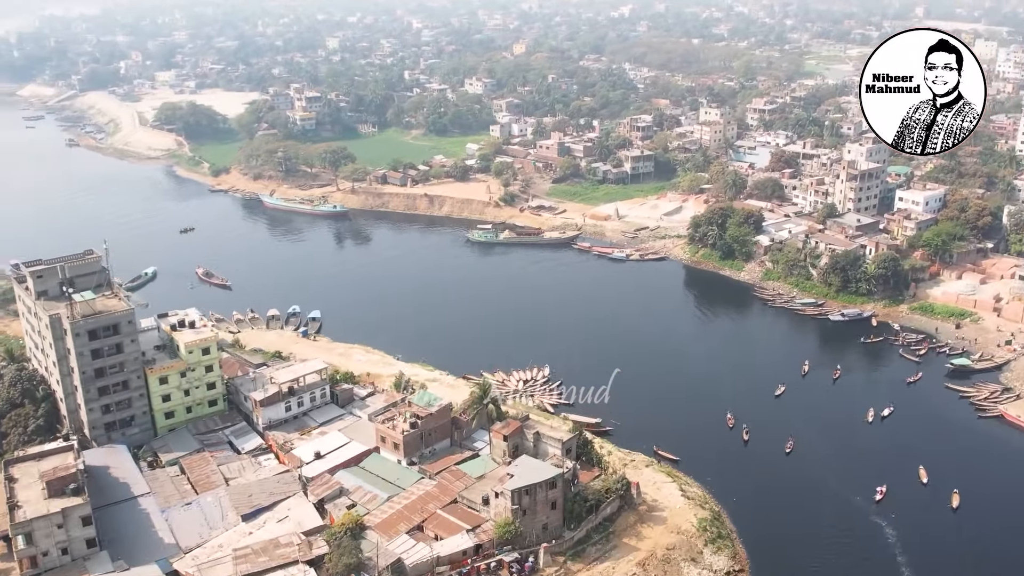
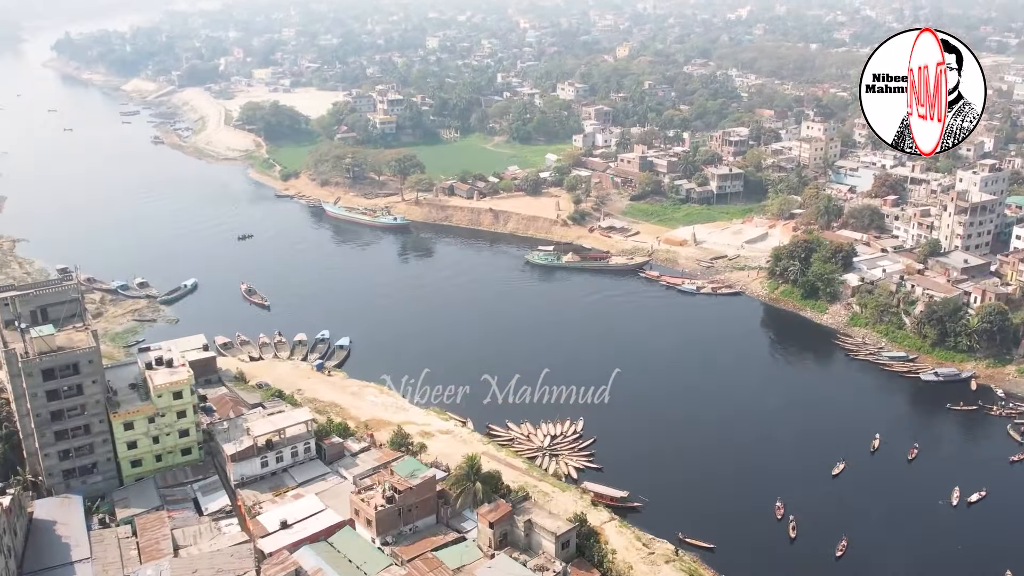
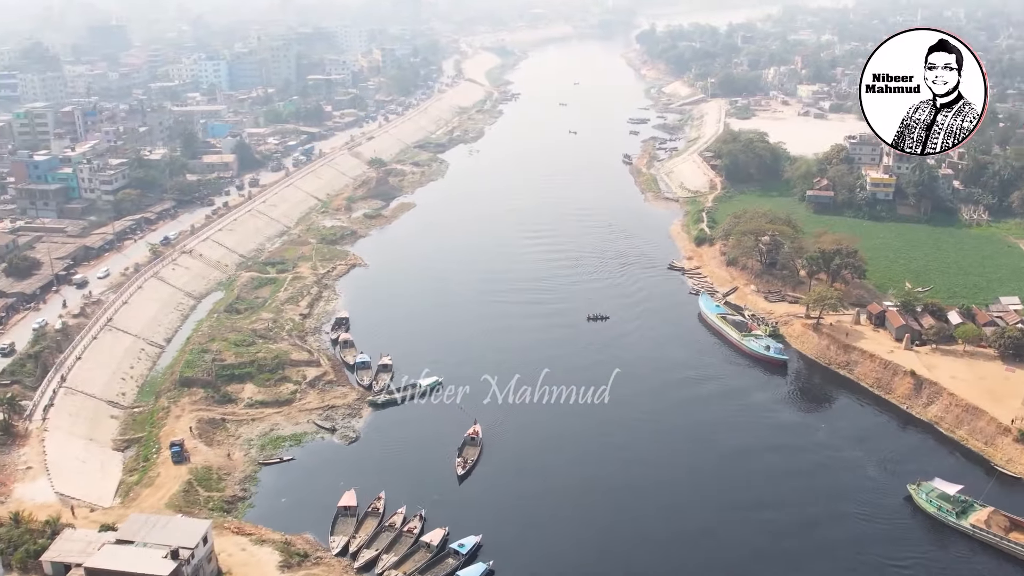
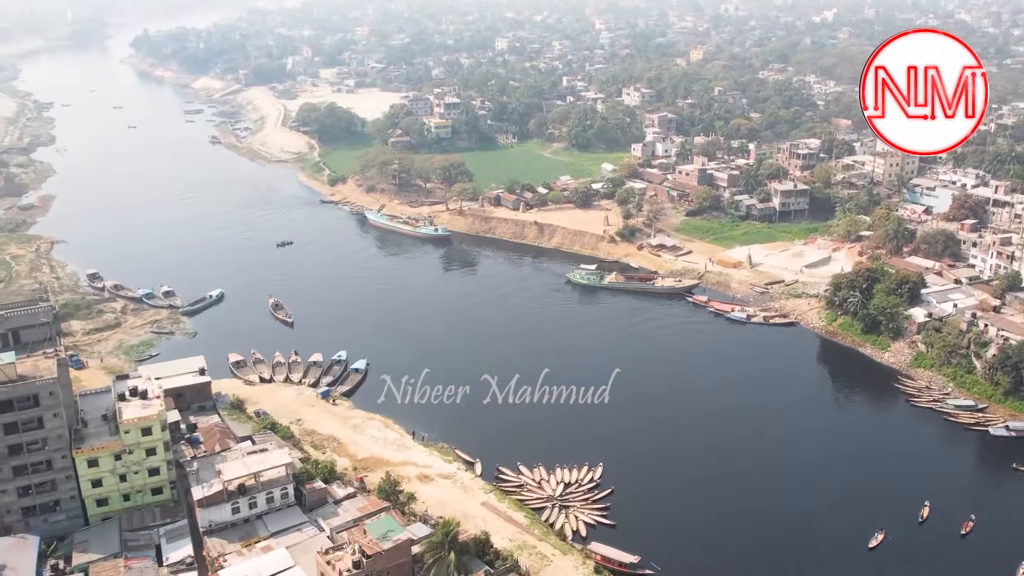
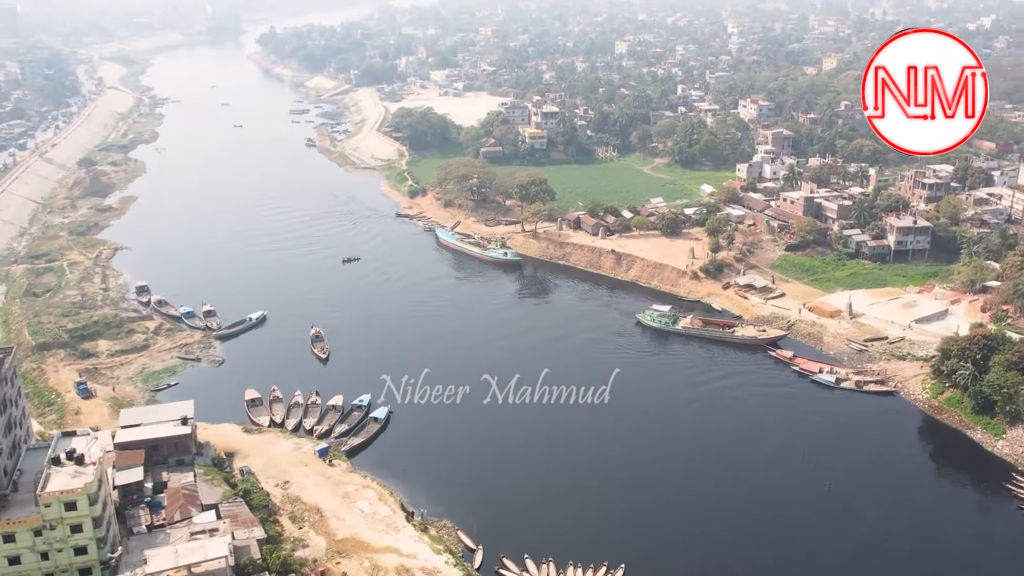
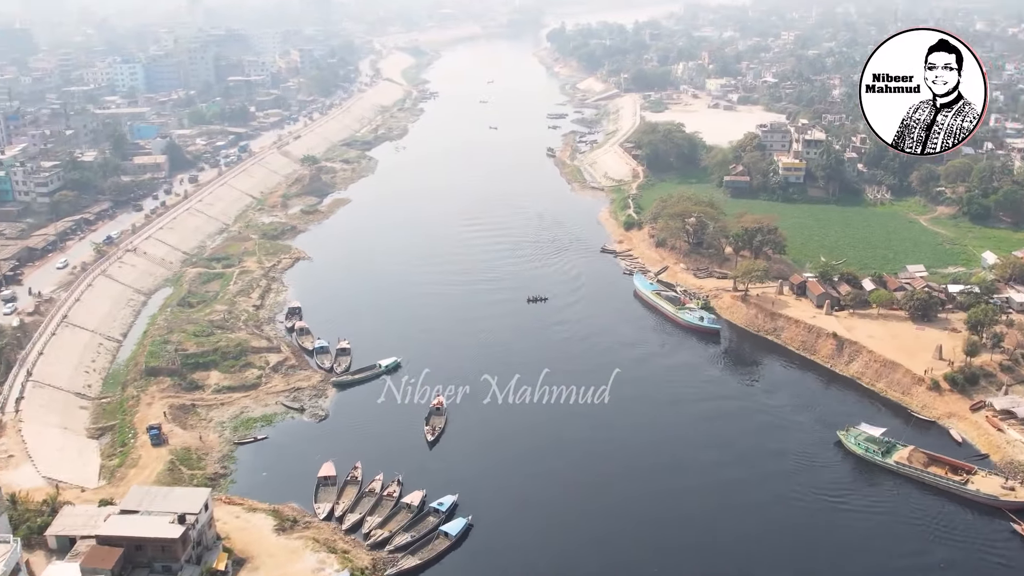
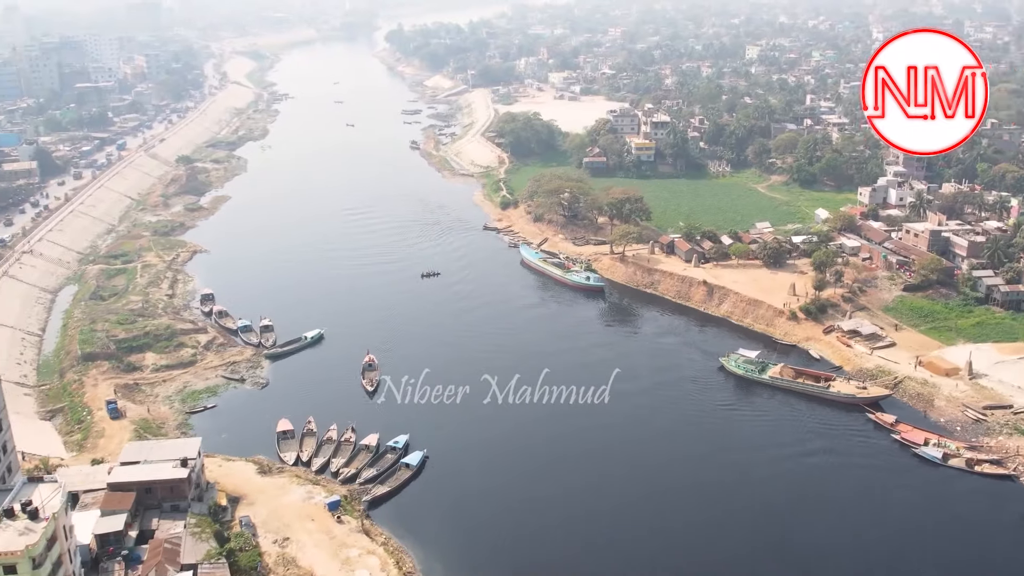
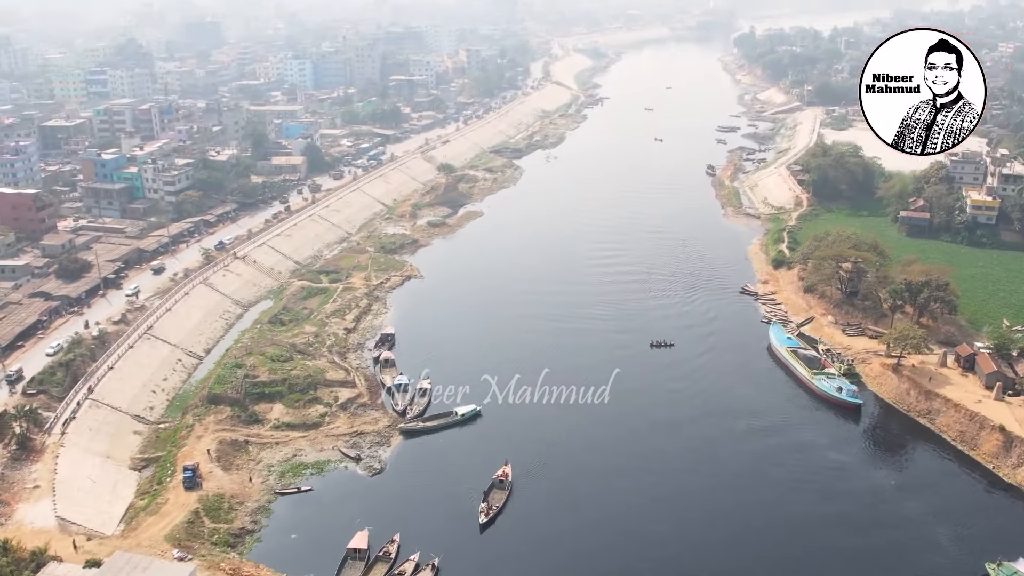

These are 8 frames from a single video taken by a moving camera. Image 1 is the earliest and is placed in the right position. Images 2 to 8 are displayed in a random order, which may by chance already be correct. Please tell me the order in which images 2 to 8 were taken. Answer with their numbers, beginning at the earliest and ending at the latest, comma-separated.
2, 4, 5, 7, 6, 3, 8
